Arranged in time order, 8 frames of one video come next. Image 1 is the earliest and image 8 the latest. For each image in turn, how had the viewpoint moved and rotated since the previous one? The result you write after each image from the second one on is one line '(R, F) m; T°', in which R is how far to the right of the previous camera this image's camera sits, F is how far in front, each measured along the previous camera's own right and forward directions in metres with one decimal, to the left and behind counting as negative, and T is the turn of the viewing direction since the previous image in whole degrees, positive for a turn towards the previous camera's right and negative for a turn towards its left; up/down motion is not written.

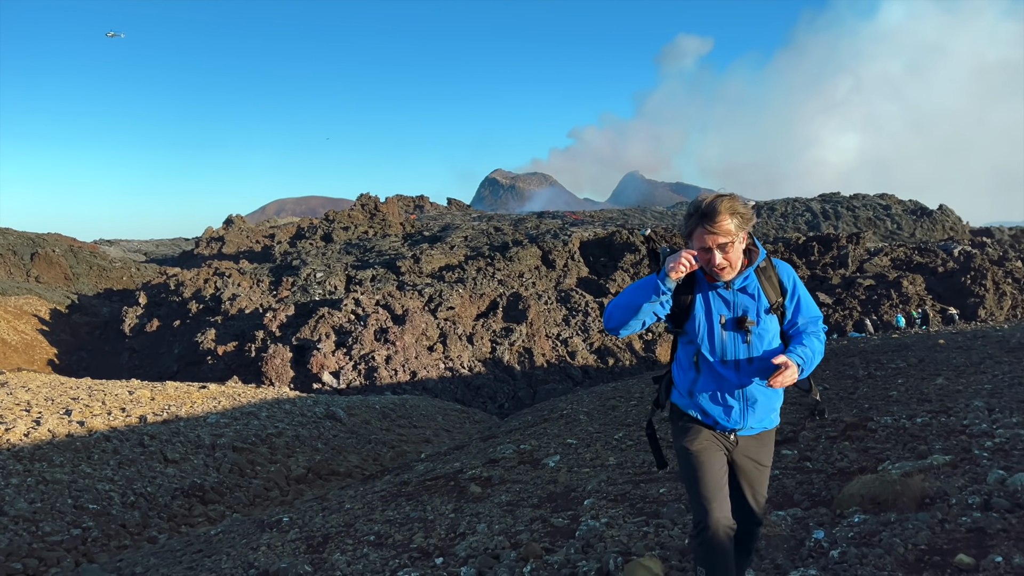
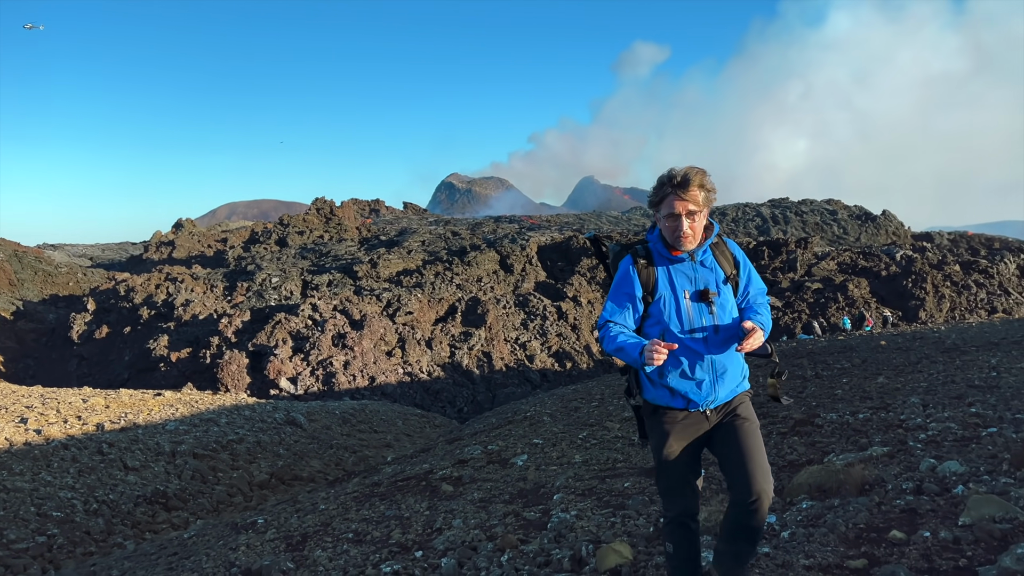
(-0.1, -0.1) m; +4°
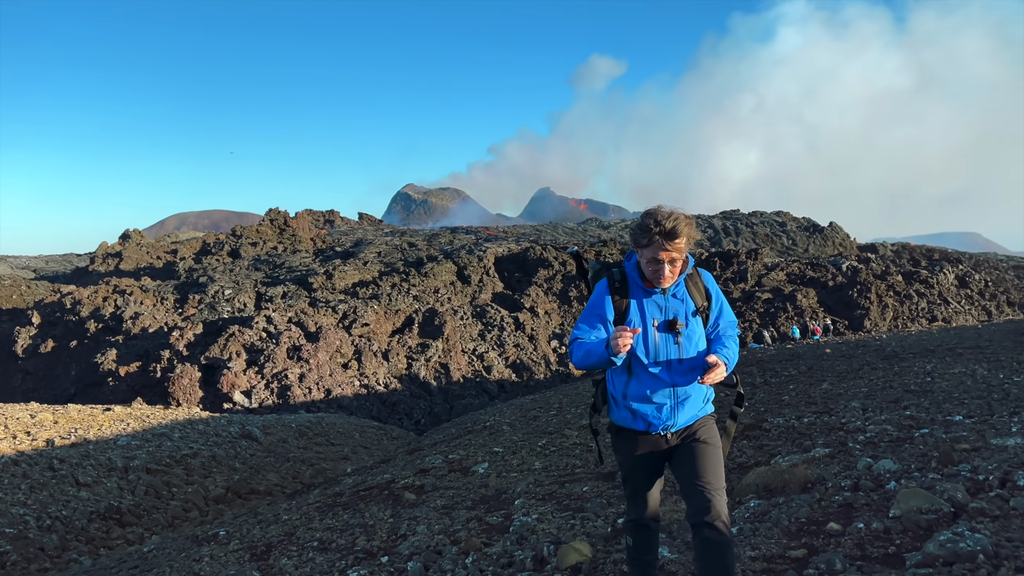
(0.0, -0.1) m; +4°
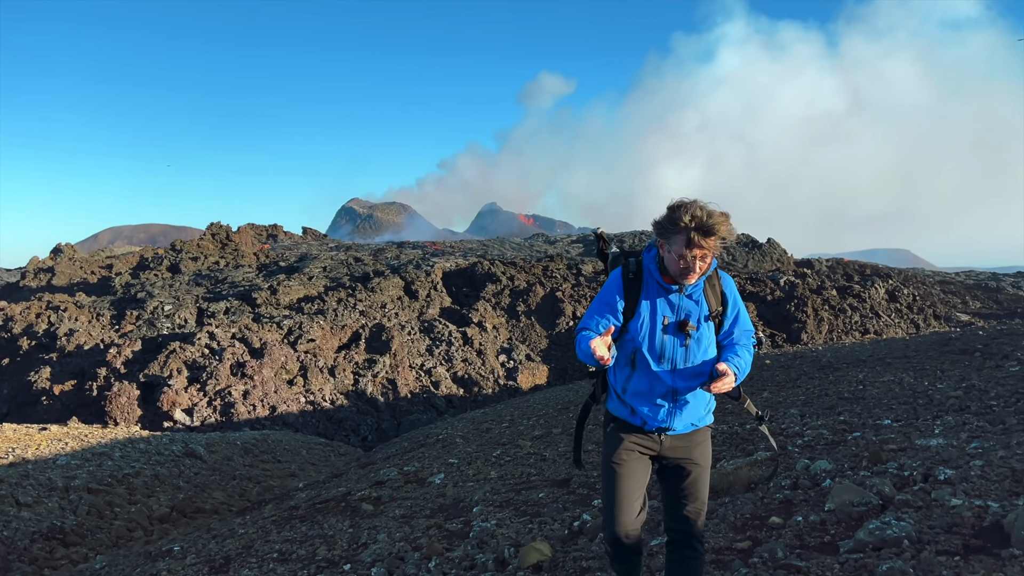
(-0.1, -0.1) m; +5°
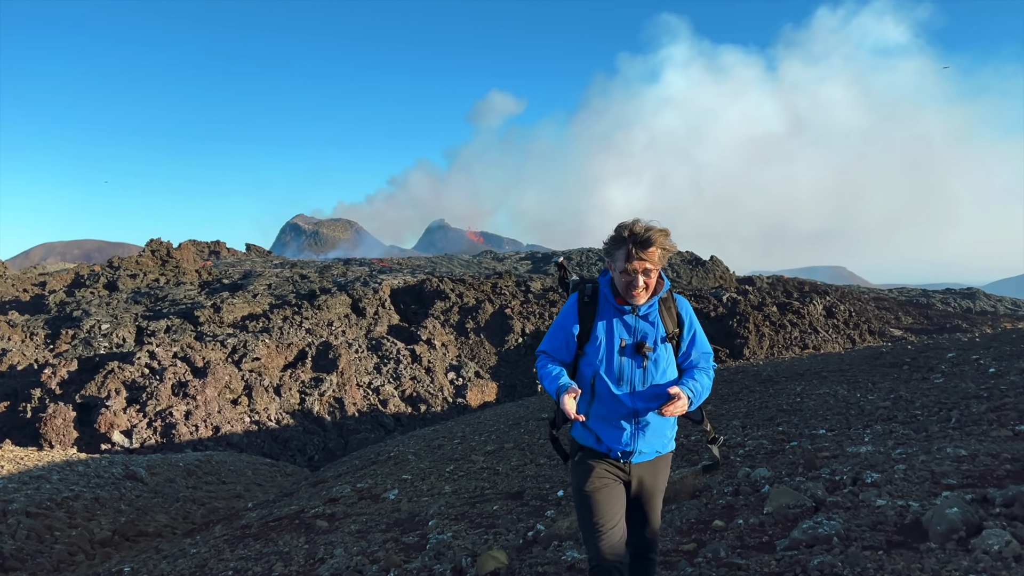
(-0.1, -0.2) m; +5°
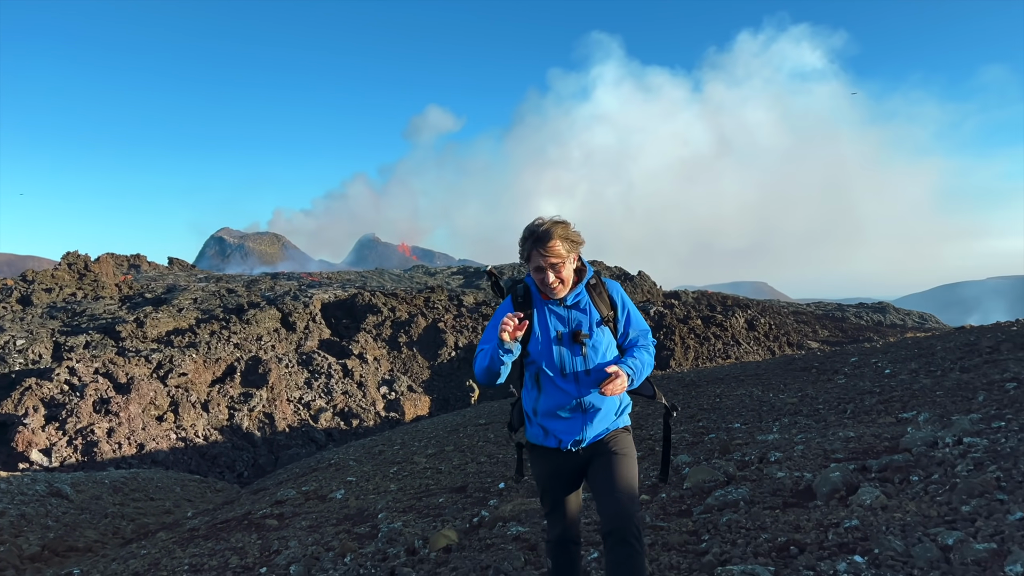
(-0.1, -0.5) m; +6°
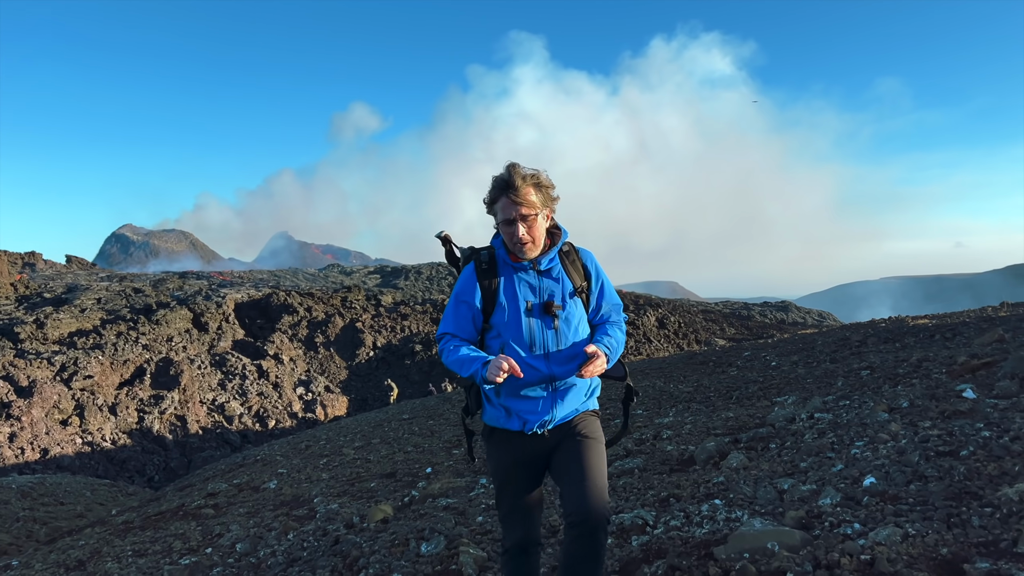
(-0.1, -0.6) m; +8°
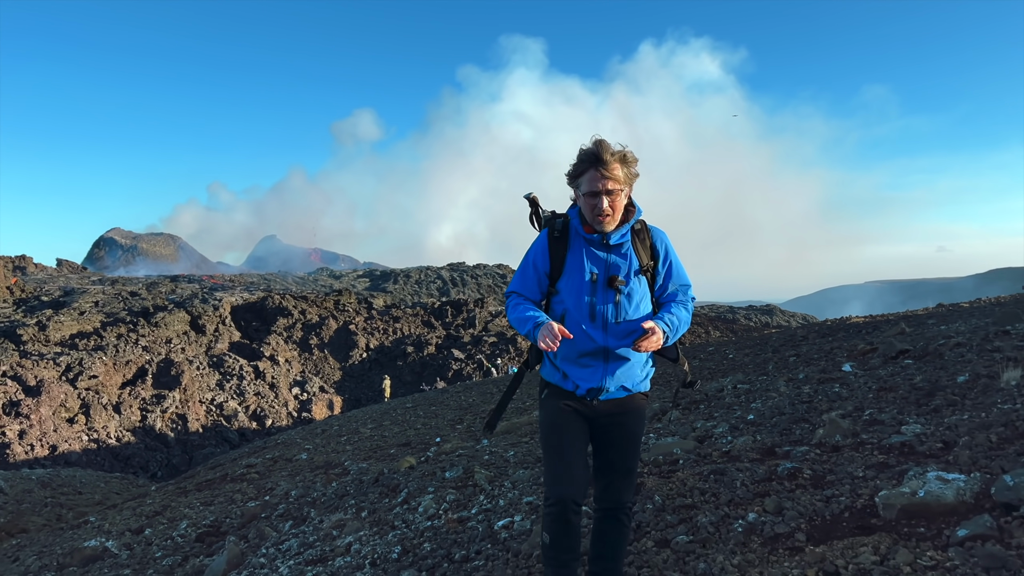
(0.0, -0.9) m; +1°
